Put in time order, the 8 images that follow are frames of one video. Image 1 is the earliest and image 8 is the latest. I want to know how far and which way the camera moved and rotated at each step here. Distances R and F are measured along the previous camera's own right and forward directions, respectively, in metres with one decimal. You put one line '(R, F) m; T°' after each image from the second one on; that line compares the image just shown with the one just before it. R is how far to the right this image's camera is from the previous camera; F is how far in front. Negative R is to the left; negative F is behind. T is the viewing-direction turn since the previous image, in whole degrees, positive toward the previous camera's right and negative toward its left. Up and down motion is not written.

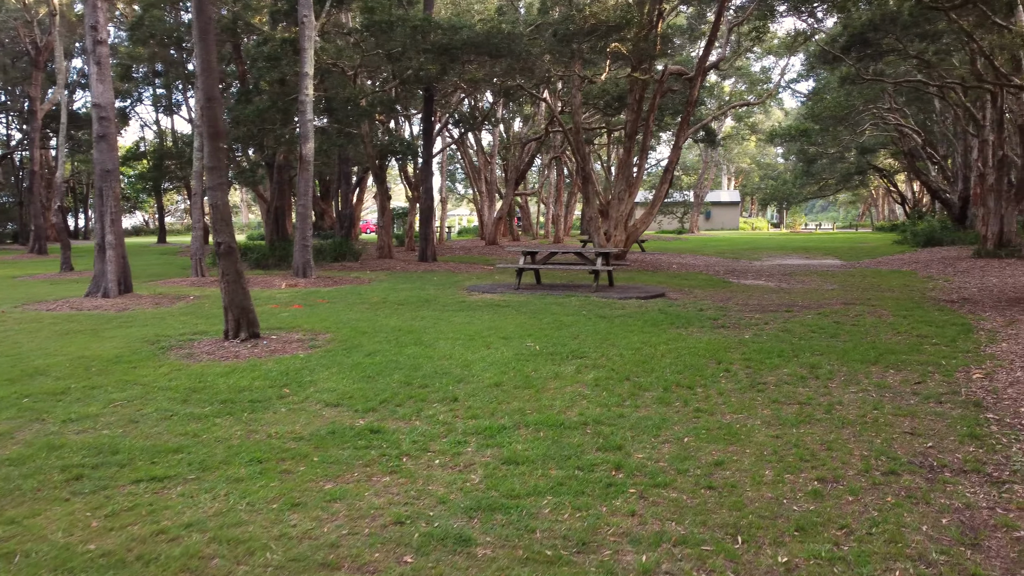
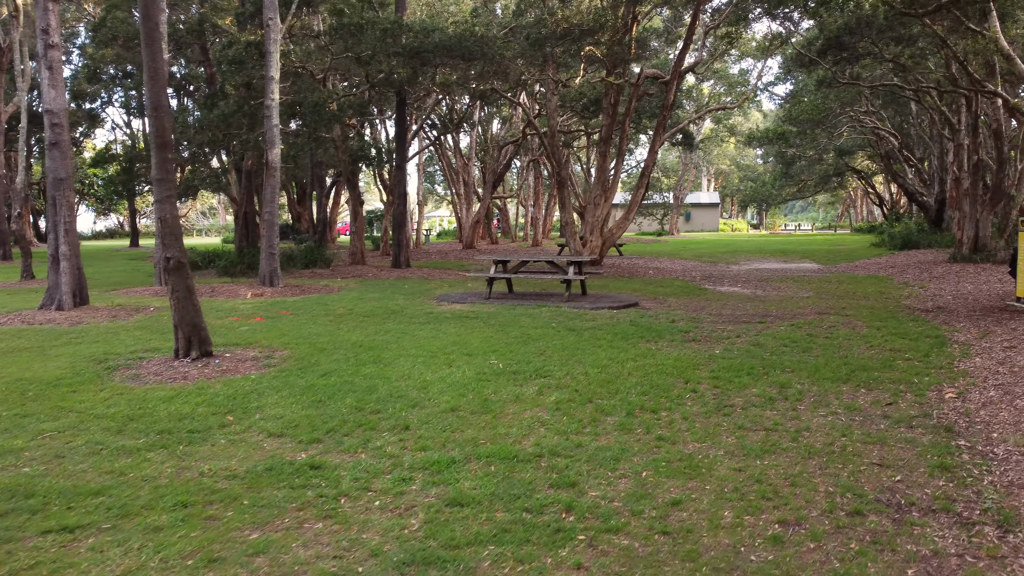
(+0.2, +0.2) m; +1°
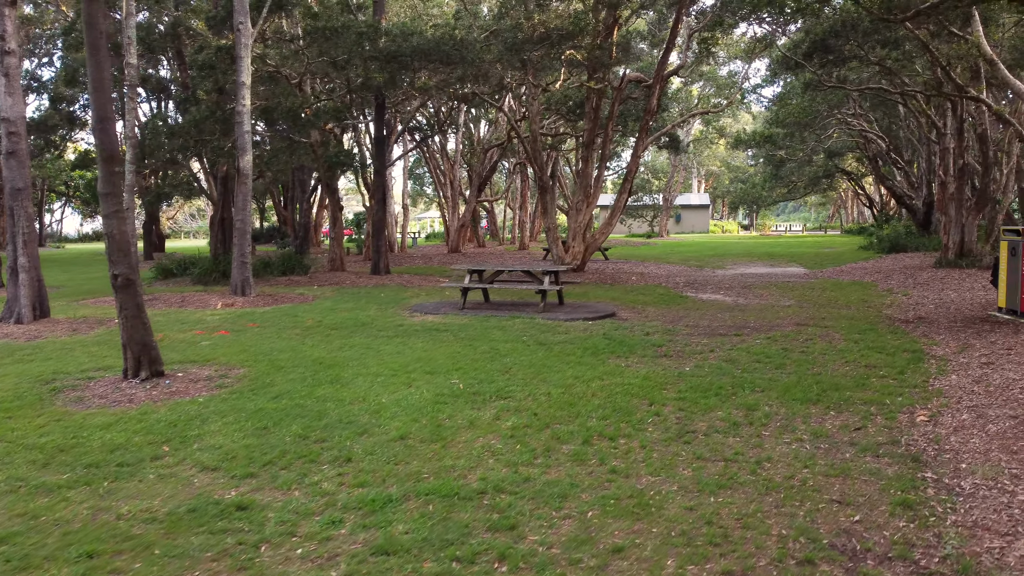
(+0.3, +0.2) m; 0°
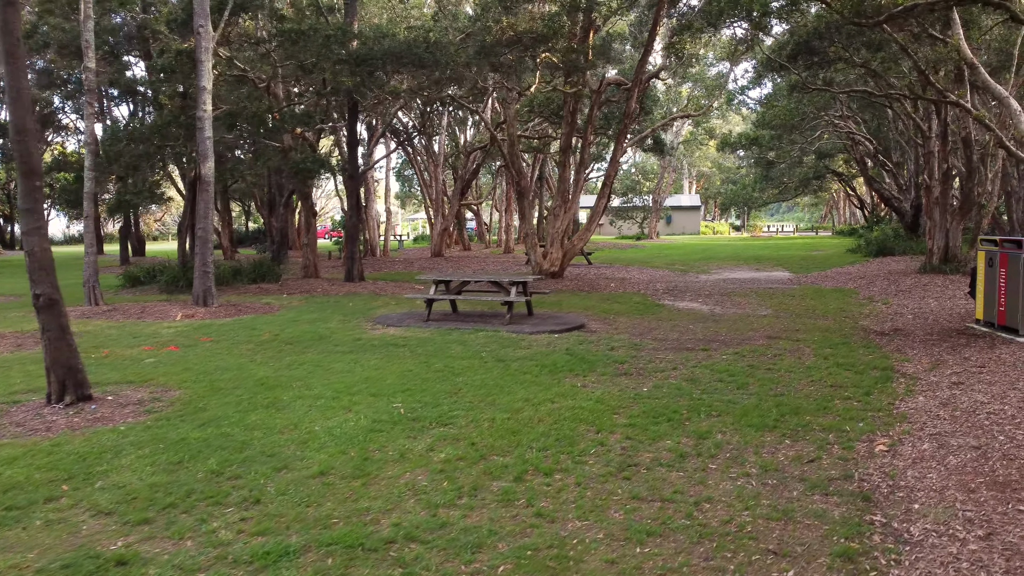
(+0.4, +0.3) m; 0°
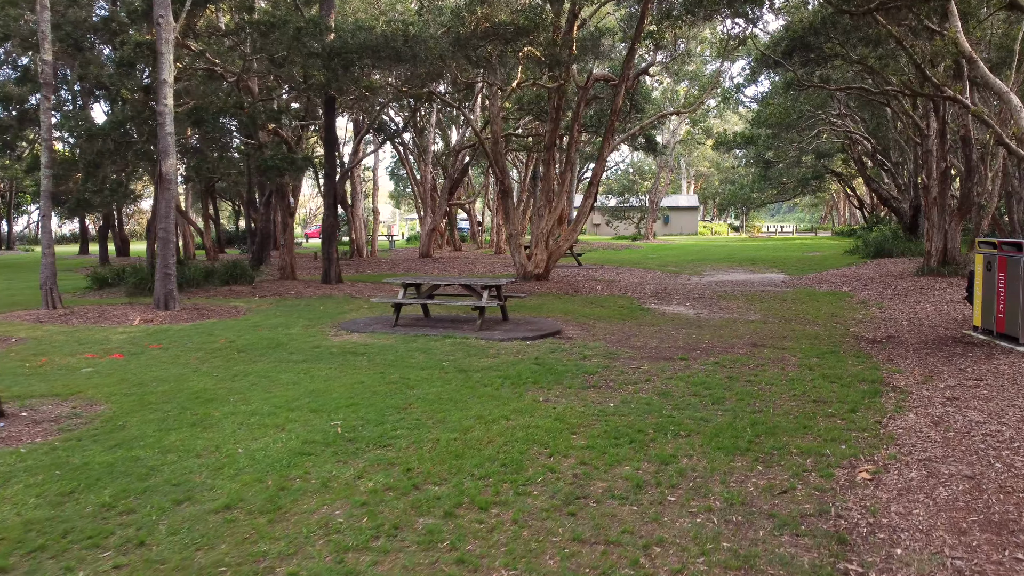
(+0.4, +0.5) m; 0°
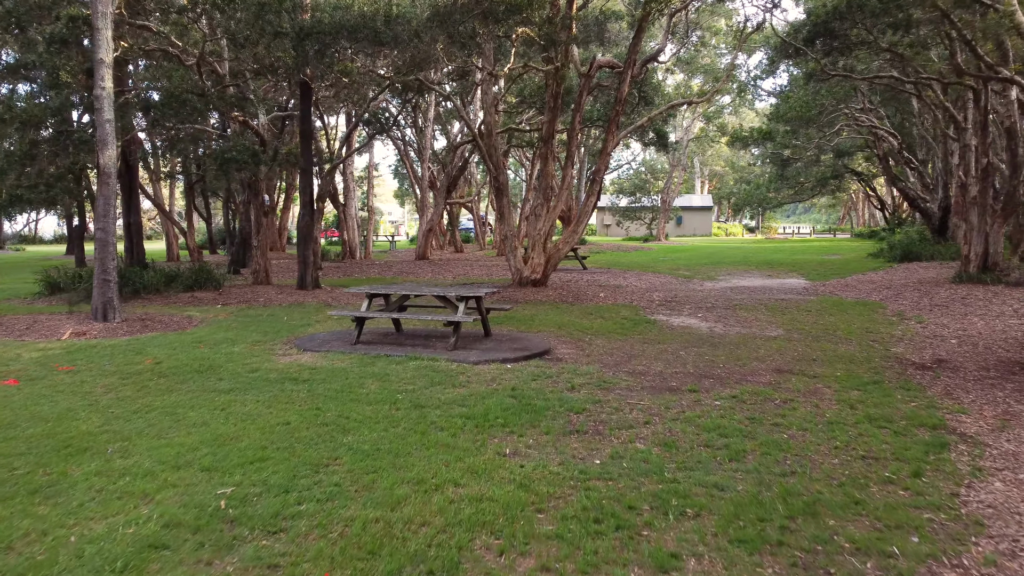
(+0.3, +1.4) m; -1°
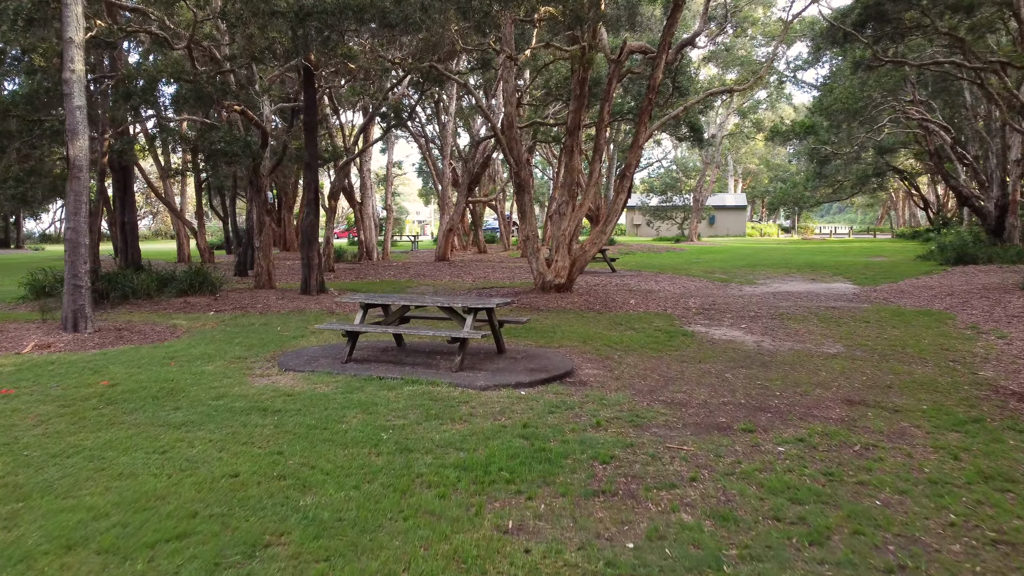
(+0.1, +1.2) m; -2°
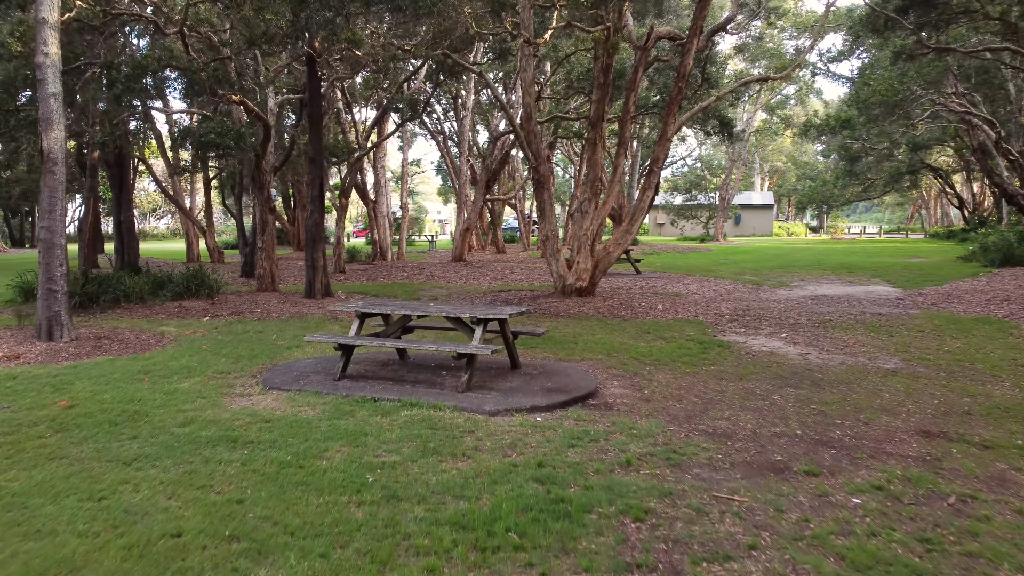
(0.0, +0.9) m; -2°
